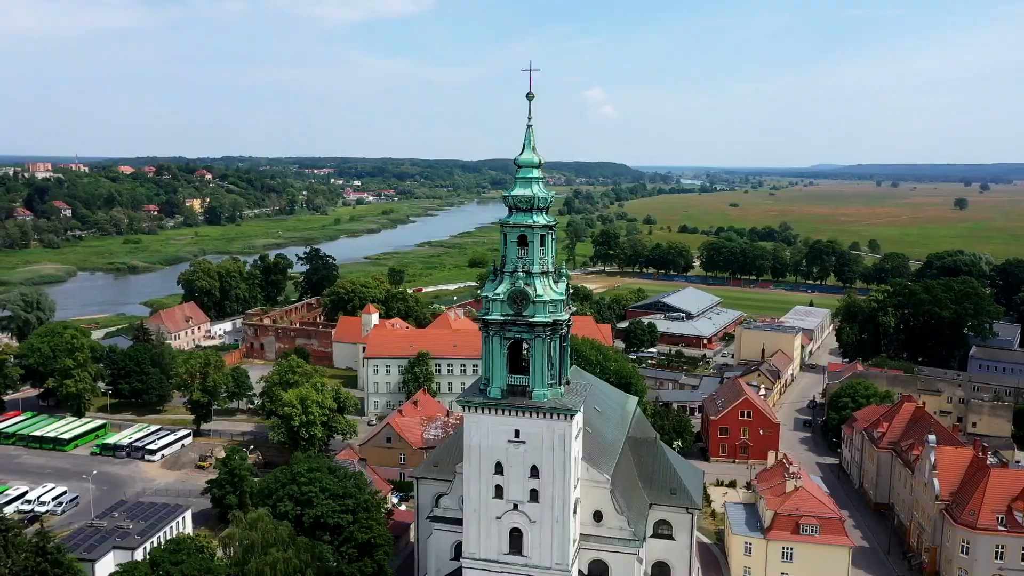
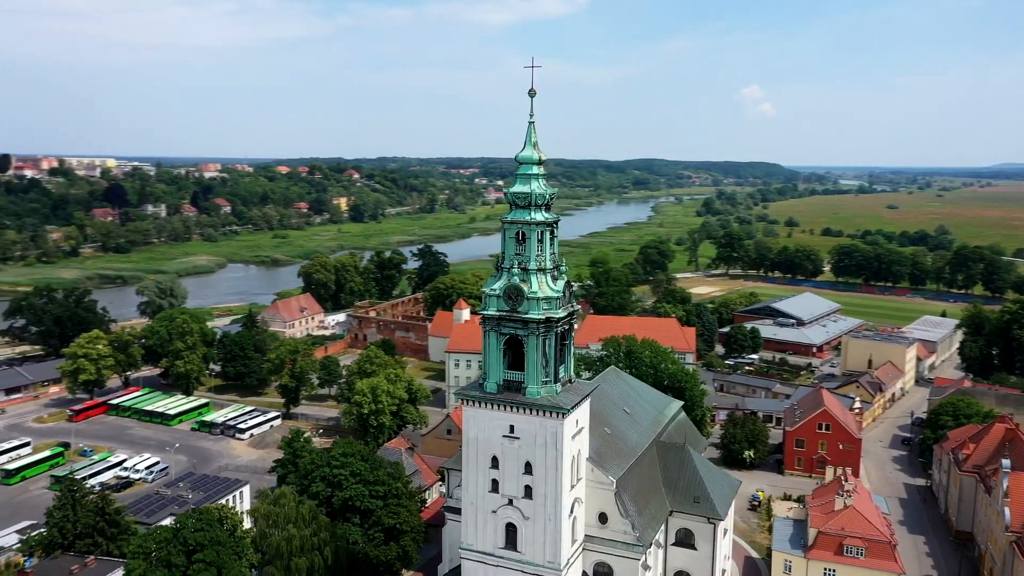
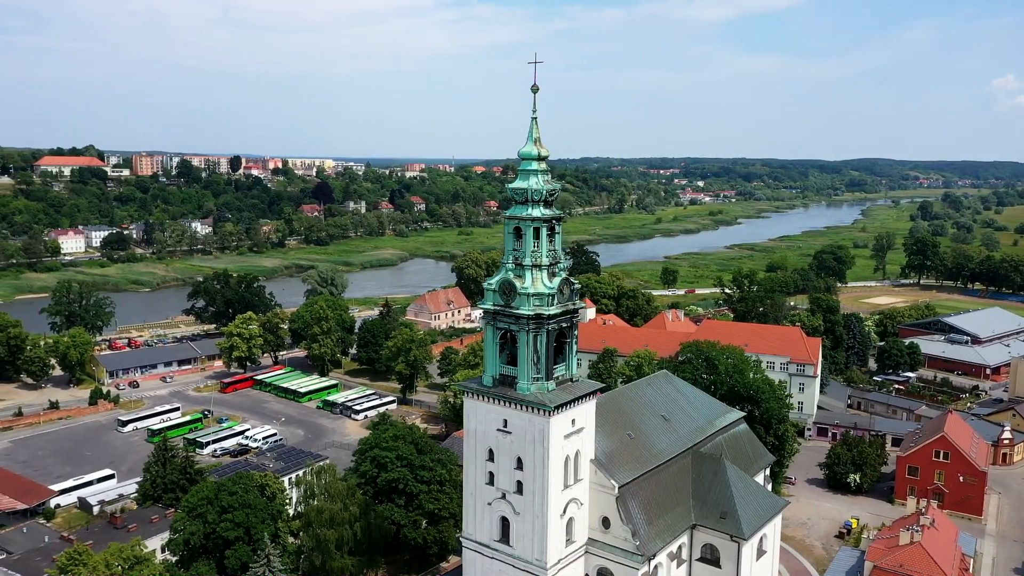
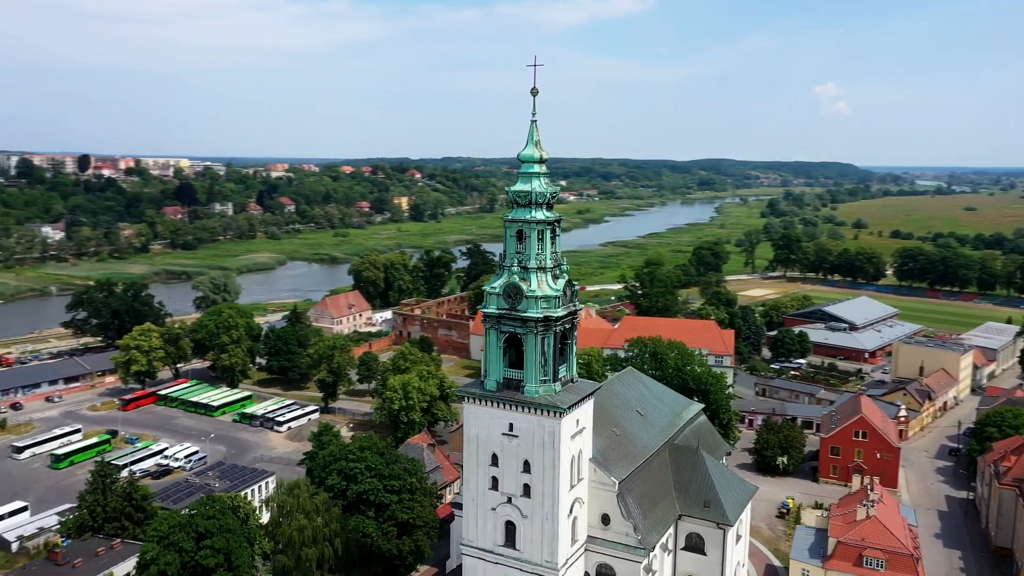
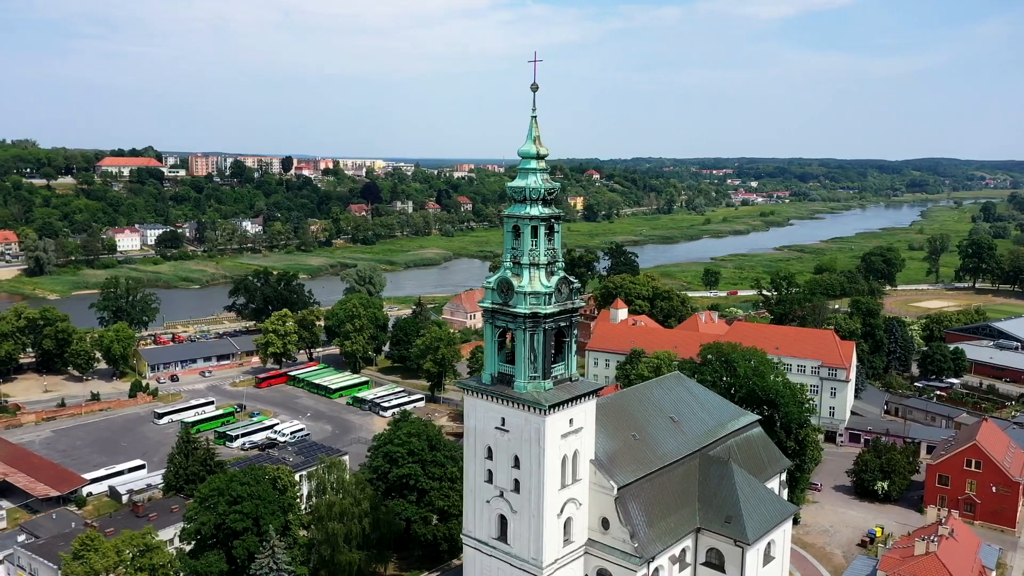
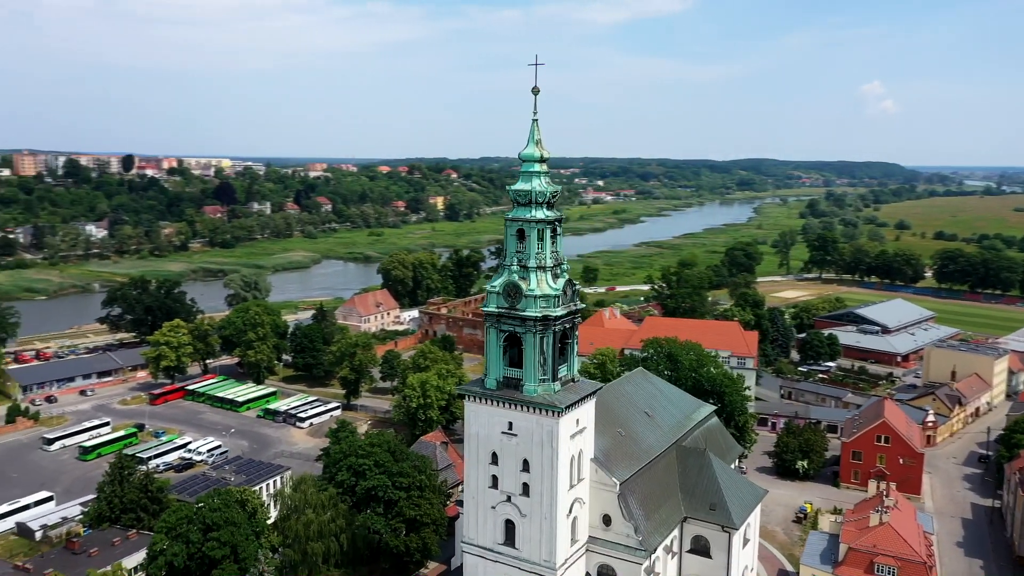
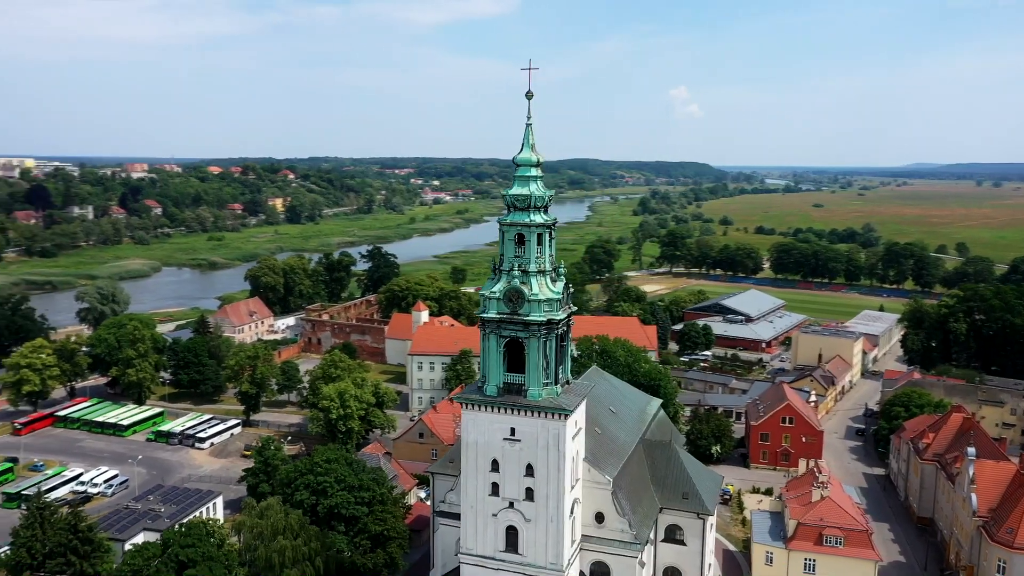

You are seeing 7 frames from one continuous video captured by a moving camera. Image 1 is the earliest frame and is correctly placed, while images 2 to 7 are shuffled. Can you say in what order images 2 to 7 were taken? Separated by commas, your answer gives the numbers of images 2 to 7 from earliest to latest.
7, 2, 4, 6, 3, 5
